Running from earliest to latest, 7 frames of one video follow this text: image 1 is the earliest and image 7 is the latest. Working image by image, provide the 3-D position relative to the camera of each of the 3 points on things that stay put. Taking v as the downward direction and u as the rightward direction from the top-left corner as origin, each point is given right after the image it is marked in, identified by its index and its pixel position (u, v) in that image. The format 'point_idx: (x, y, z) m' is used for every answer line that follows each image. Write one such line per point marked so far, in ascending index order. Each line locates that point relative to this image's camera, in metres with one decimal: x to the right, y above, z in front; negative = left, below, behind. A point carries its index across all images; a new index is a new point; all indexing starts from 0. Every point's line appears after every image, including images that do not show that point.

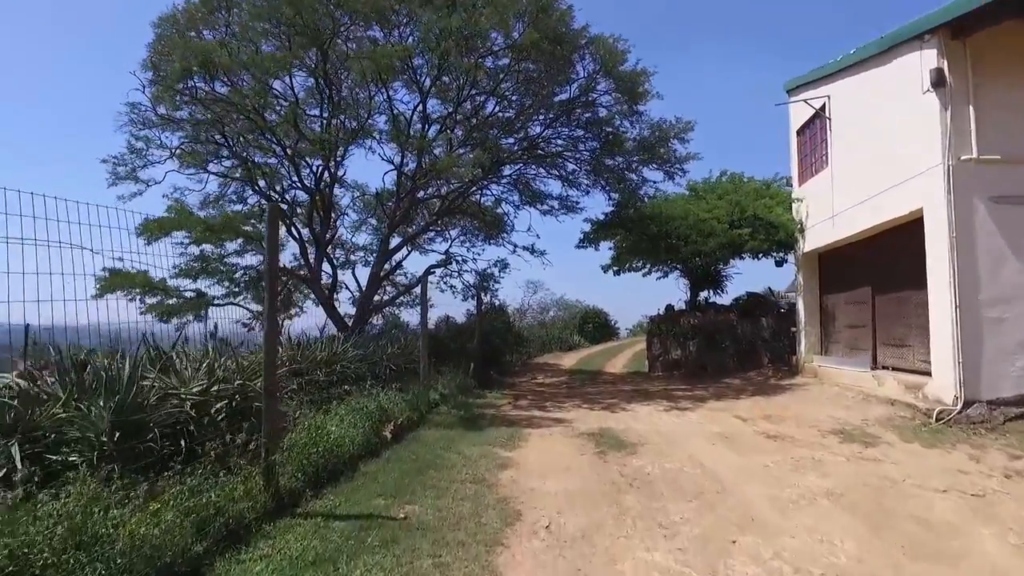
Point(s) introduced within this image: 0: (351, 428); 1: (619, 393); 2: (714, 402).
0: (-1.8, -1.6, +7.9) m
1: (+2.5, -2.5, +16.0) m
2: (+3.9, -2.2, +13.4) m
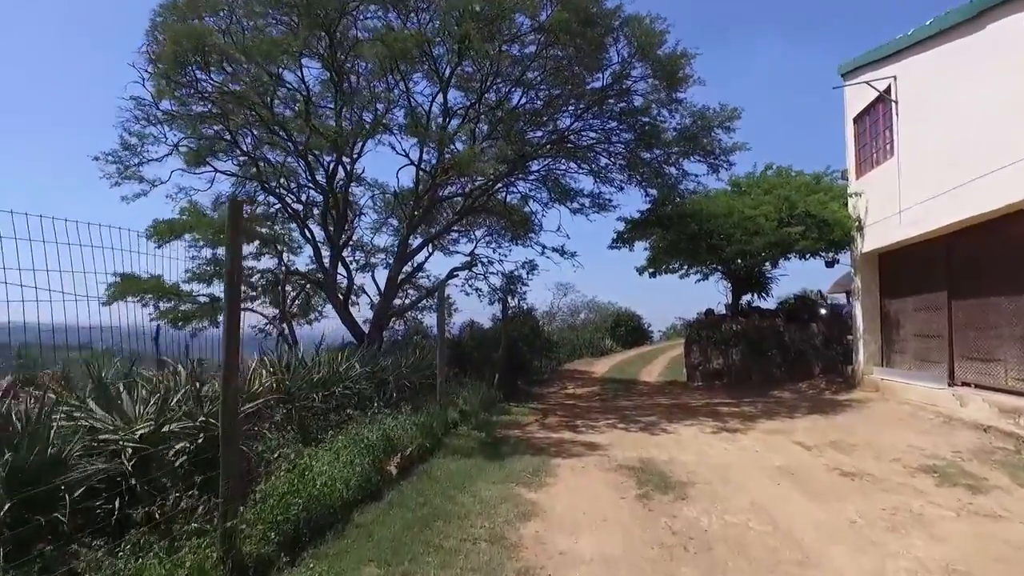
0: (-1.6, -1.7, +6.6) m
1: (+3.1, -2.6, +14.6) m
2: (+4.4, -2.3, +11.9) m
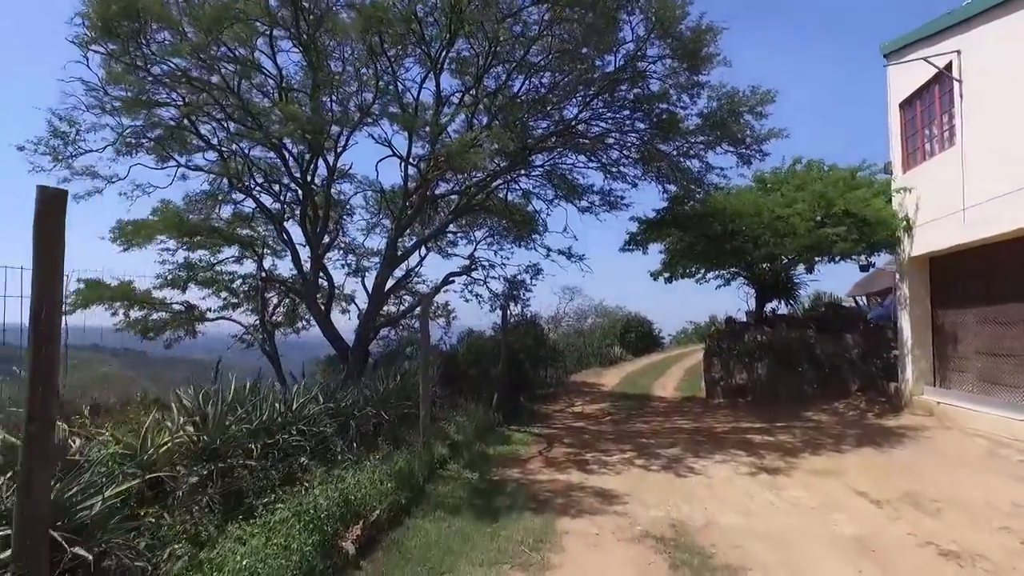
0: (-1.7, -1.9, +4.9) m
1: (+3.1, -2.7, +12.8) m
2: (+4.4, -2.5, +10.1) m
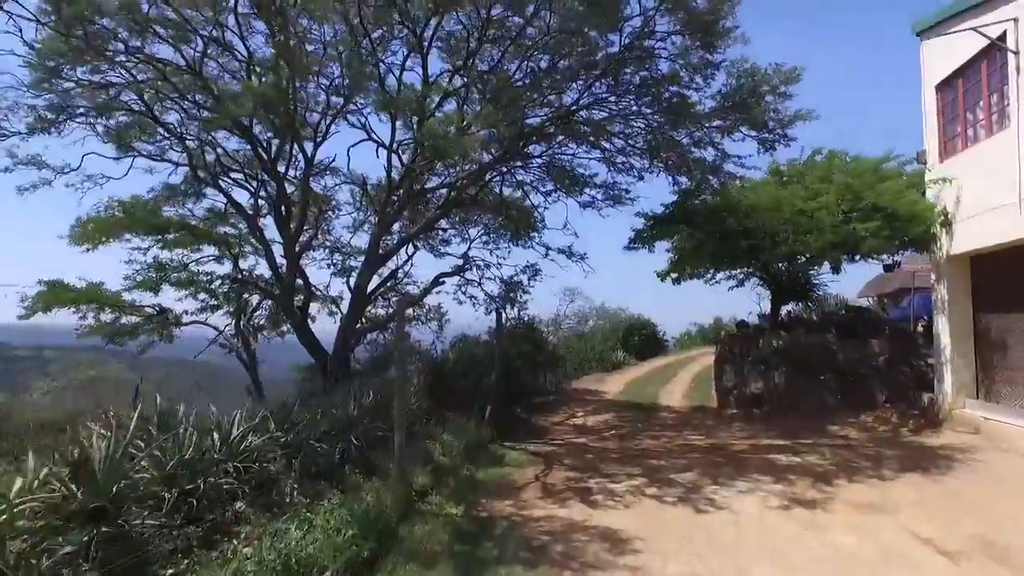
0: (-1.8, -1.9, +3.5) m
1: (+3.0, -2.8, +11.4) m
2: (+4.3, -2.5, +8.8) m
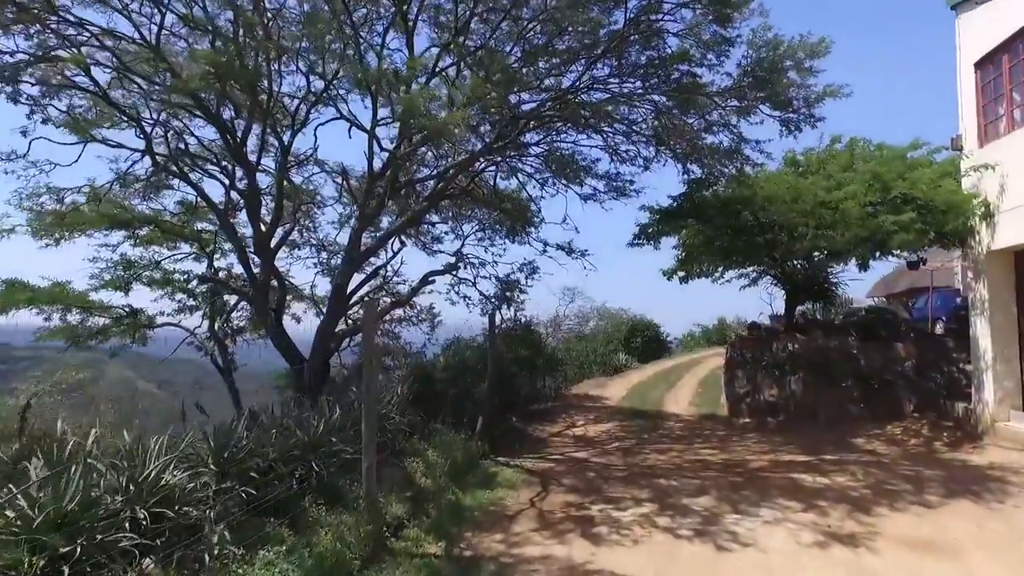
0: (-1.9, -1.9, +2.3) m
1: (+2.9, -2.8, +10.3) m
2: (+4.2, -2.5, +7.6) m
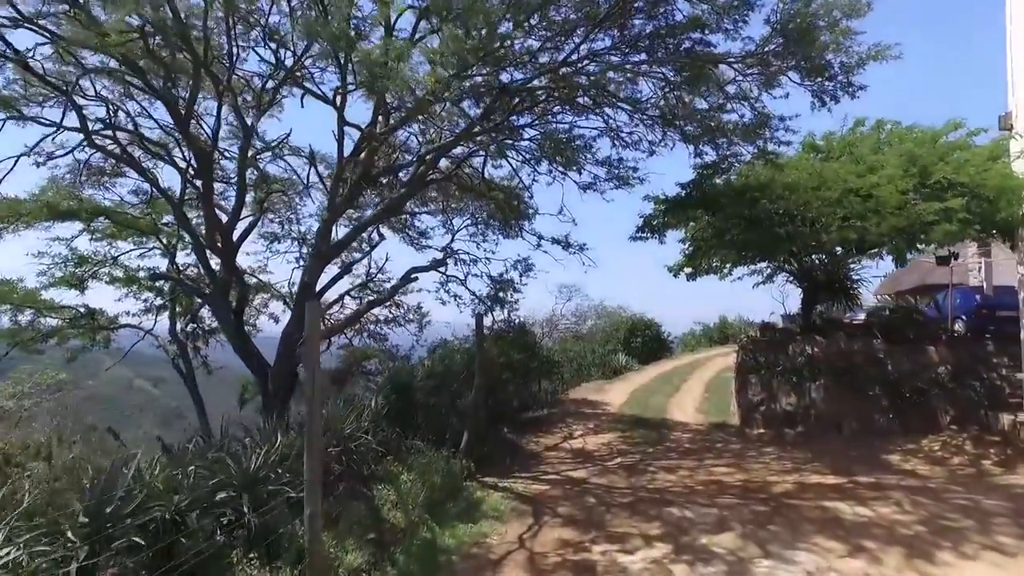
0: (-2.0, -1.9, +0.9) m
1: (+2.7, -2.7, +8.9) m
2: (+4.1, -2.5, +6.2) m
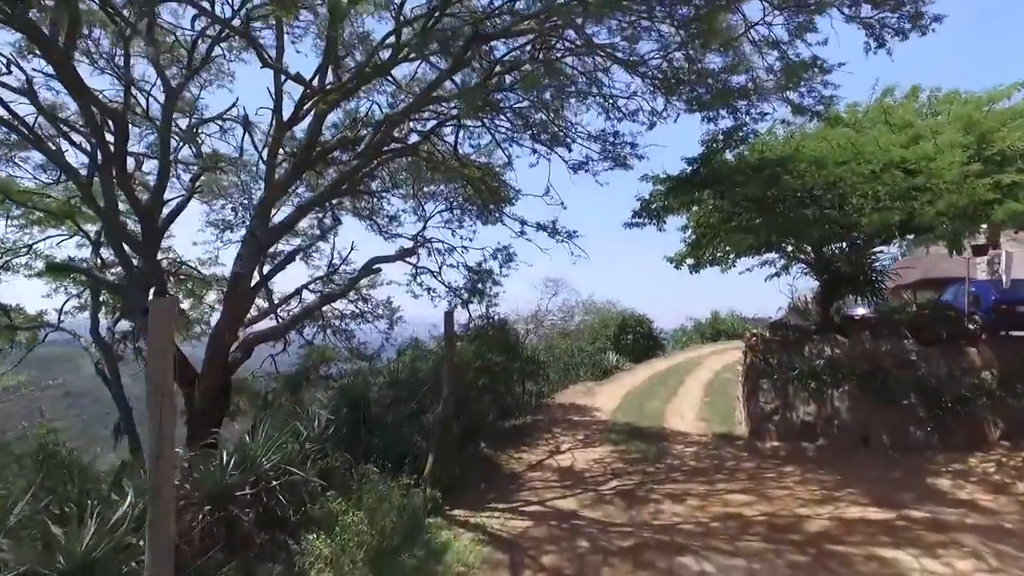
0: (-2.1, -1.9, -1.0) m
1: (+2.4, -2.7, +7.1) m
2: (+3.8, -2.4, +4.4) m
